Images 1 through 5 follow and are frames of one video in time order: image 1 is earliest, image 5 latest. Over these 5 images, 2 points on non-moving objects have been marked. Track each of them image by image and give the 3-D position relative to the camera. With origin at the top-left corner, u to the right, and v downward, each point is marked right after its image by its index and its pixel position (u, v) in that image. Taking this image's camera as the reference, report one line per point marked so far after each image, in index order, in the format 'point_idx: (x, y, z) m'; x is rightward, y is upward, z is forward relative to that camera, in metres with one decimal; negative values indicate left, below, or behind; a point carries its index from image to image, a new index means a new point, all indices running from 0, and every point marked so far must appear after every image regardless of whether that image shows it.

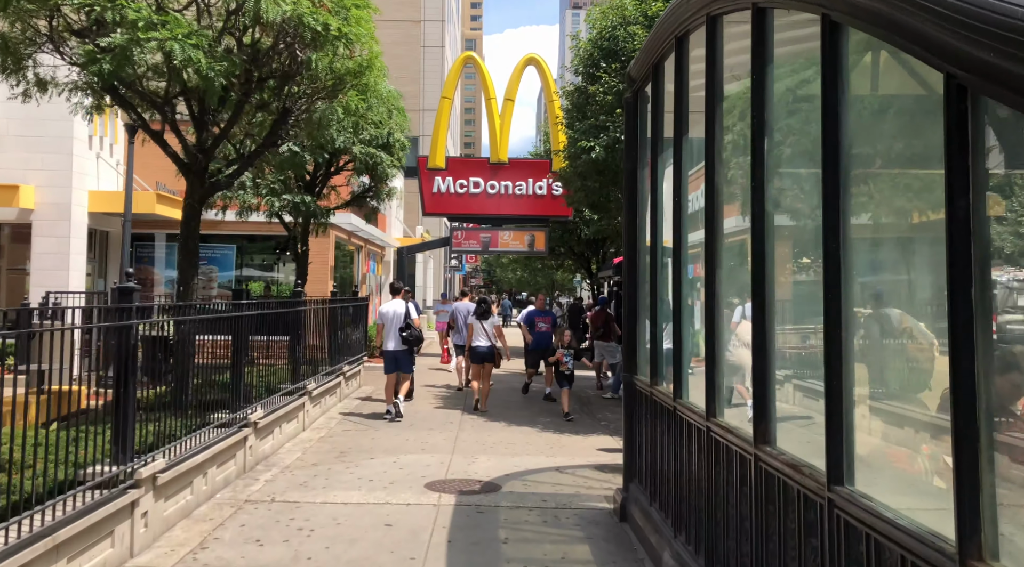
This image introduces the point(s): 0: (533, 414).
0: (+0.3, -2.0, +12.6) m
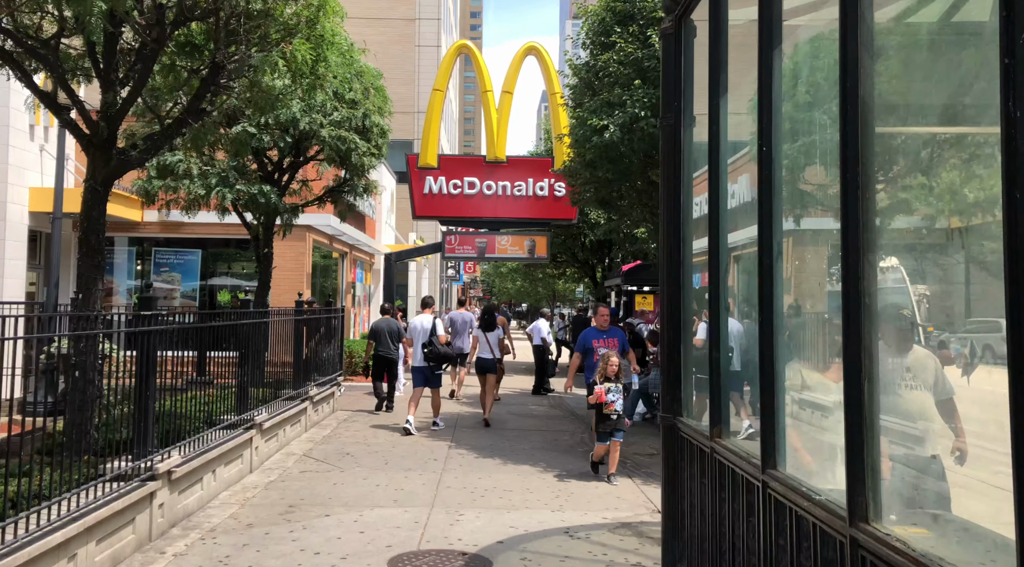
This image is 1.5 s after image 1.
0: (+0.3, -2.1, +10.6) m
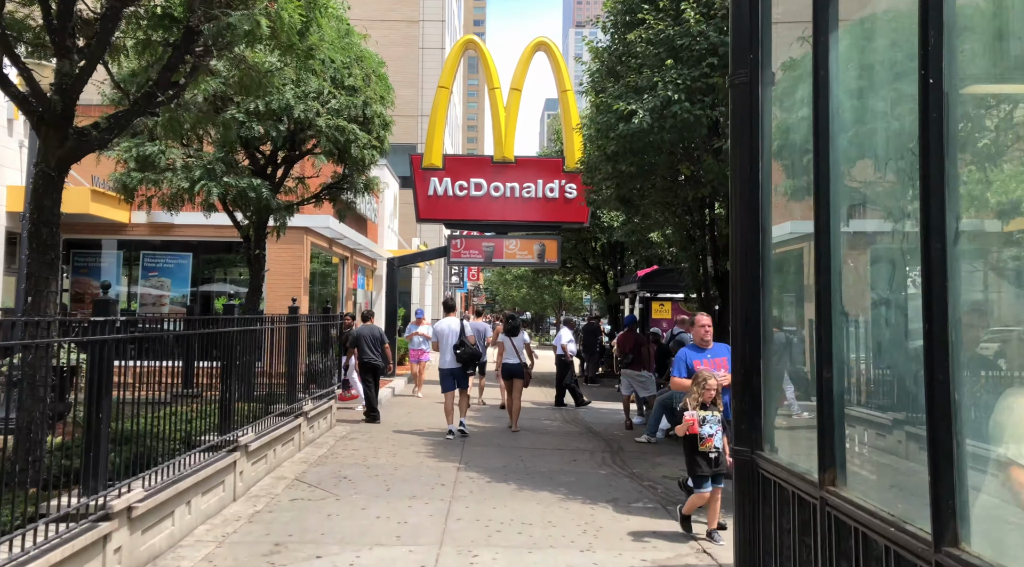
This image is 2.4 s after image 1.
0: (+0.5, -2.2, +9.6) m
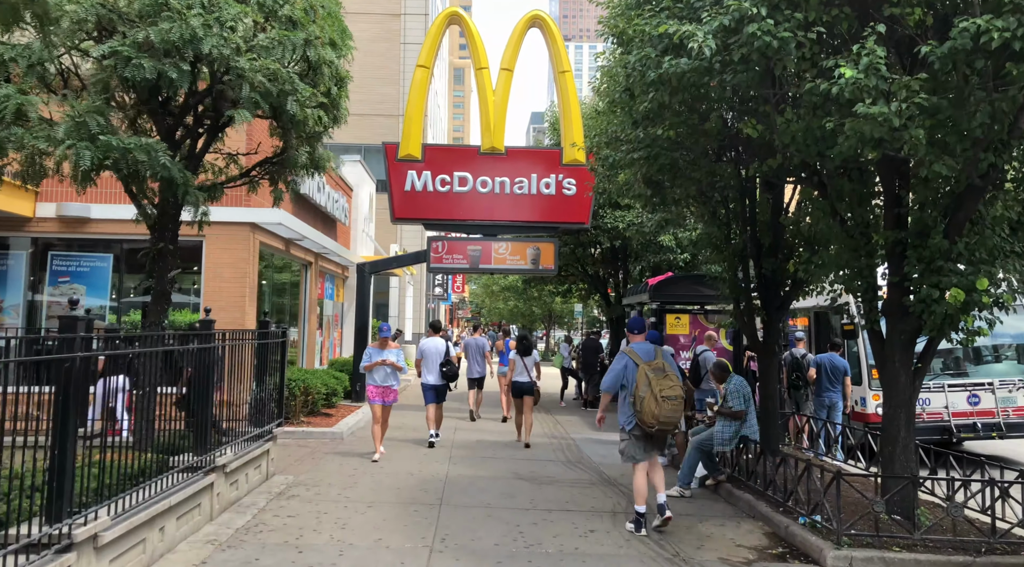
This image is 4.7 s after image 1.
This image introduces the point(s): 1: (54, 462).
0: (+0.4, -2.2, +6.9) m
1: (-2.8, -1.1, +5.0) m
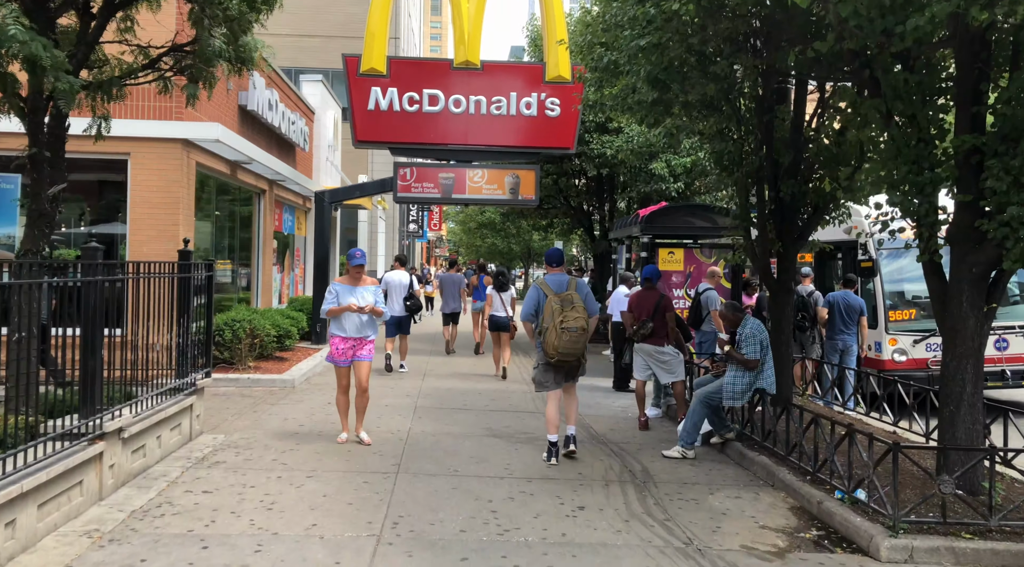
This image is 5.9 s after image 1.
0: (+0.2, -1.7, +5.5) m
1: (-2.9, -0.7, +3.4) m
